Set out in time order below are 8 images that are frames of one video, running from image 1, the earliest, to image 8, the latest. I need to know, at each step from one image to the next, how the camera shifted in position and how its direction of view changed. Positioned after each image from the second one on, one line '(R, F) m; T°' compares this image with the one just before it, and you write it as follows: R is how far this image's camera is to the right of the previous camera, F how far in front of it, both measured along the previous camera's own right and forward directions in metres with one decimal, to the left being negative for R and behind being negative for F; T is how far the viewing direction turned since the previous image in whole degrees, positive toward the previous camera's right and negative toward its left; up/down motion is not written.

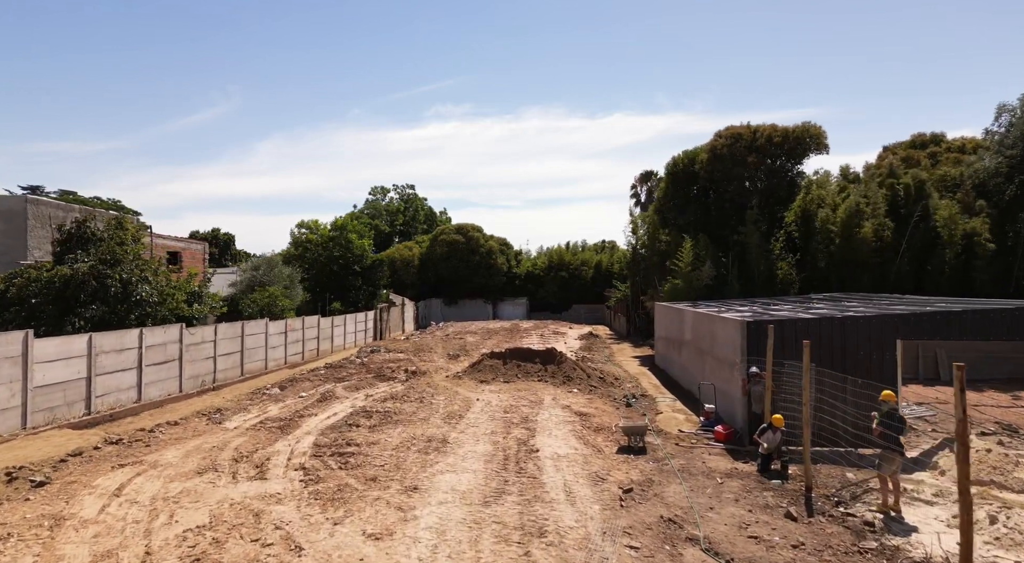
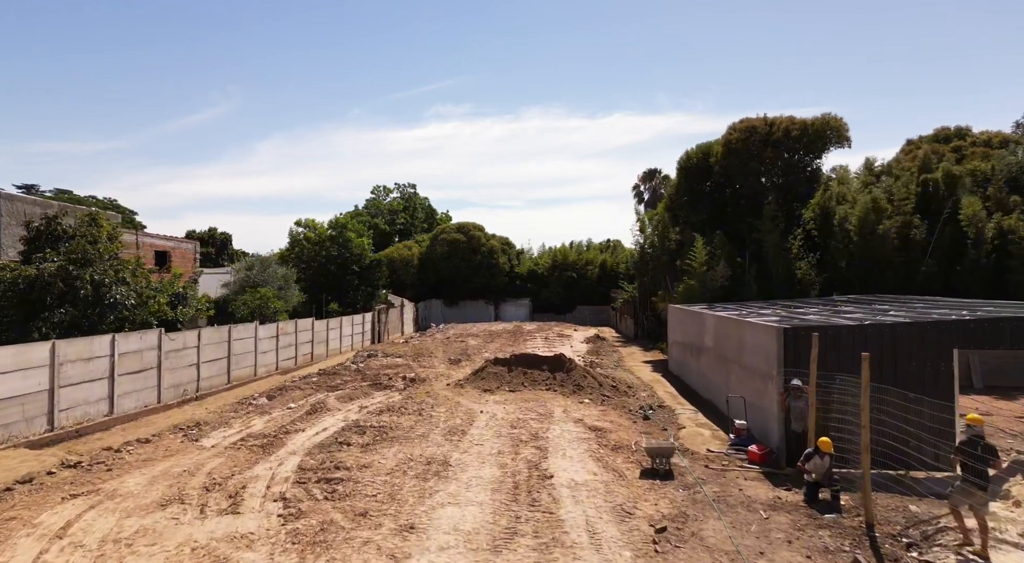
(-0.1, +1.2) m; 0°
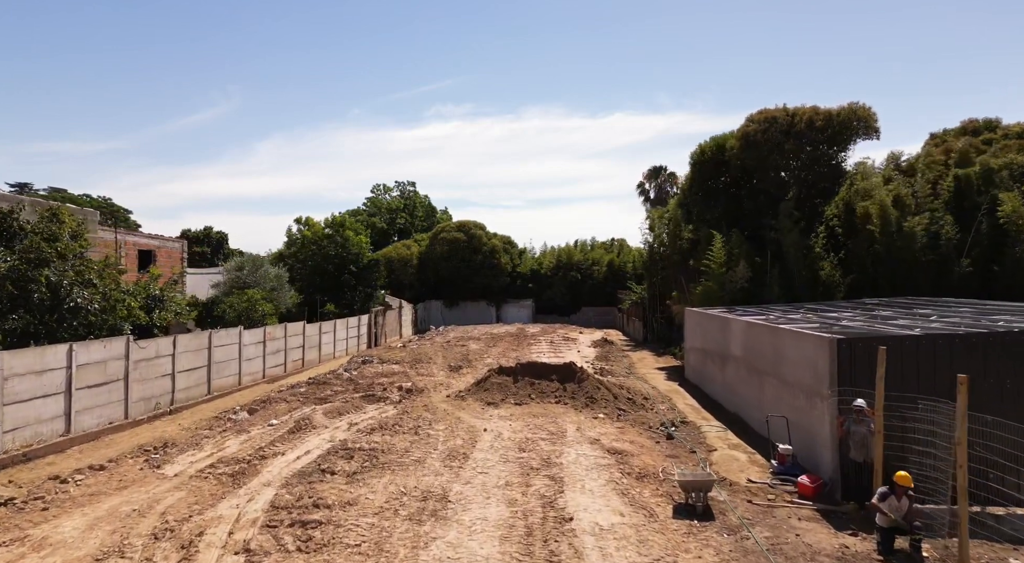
(-0.1, +1.4) m; 0°
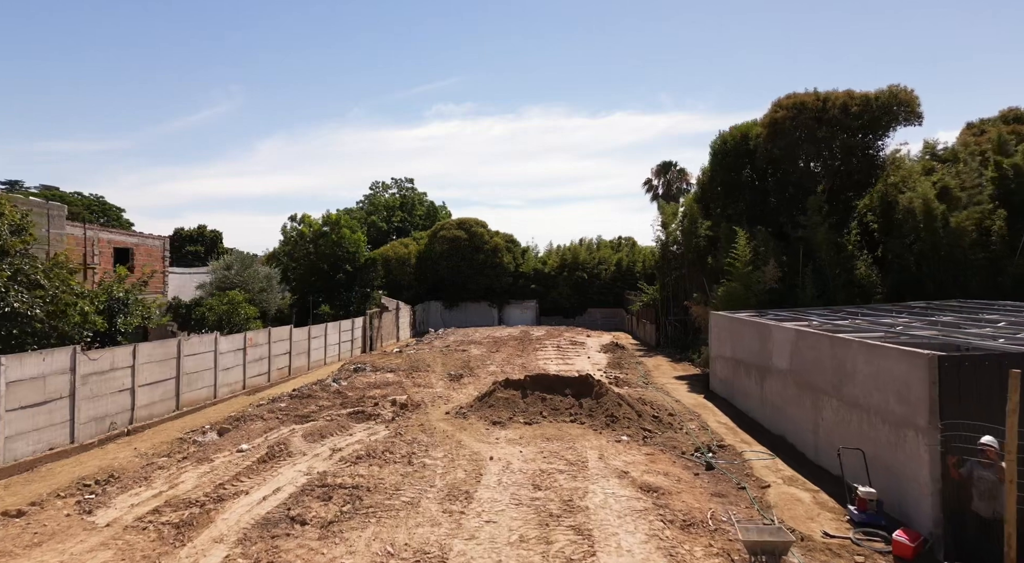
(-0.2, +1.8) m; 0°
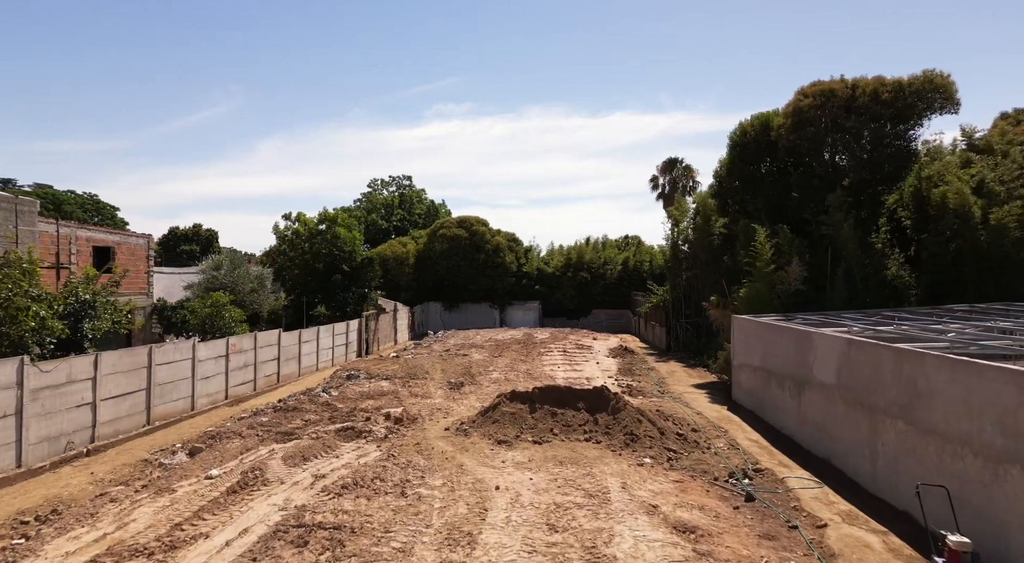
(-0.1, +1.3) m; 0°
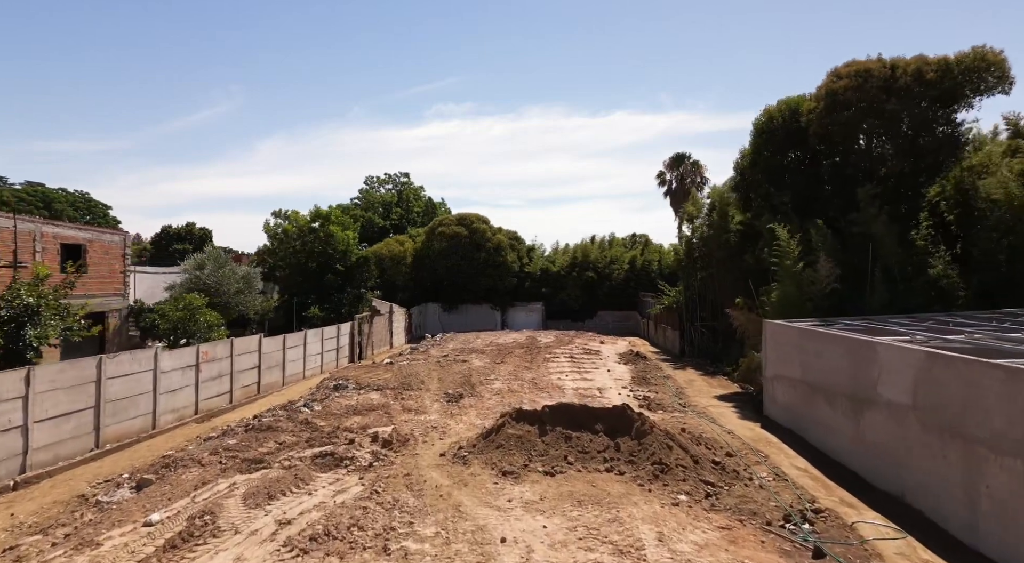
(-0.1, +1.7) m; 0°
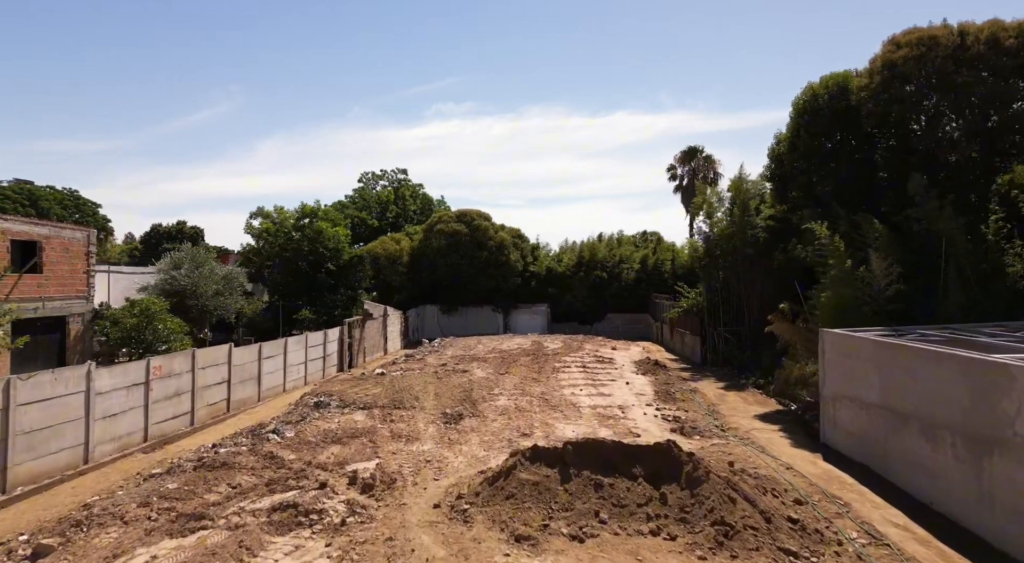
(-0.2, +2.2) m; 0°
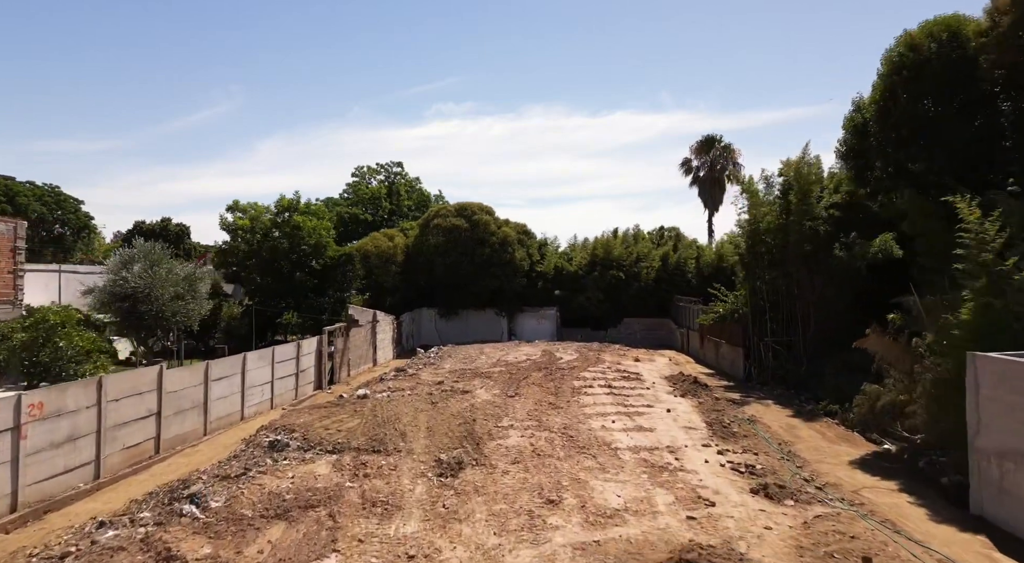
(-0.3, +3.4) m; 0°
